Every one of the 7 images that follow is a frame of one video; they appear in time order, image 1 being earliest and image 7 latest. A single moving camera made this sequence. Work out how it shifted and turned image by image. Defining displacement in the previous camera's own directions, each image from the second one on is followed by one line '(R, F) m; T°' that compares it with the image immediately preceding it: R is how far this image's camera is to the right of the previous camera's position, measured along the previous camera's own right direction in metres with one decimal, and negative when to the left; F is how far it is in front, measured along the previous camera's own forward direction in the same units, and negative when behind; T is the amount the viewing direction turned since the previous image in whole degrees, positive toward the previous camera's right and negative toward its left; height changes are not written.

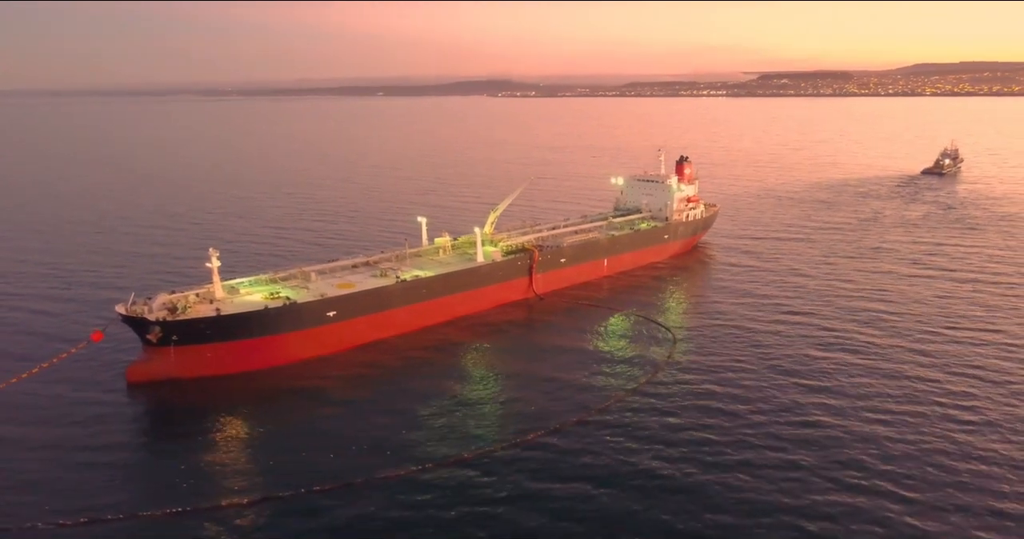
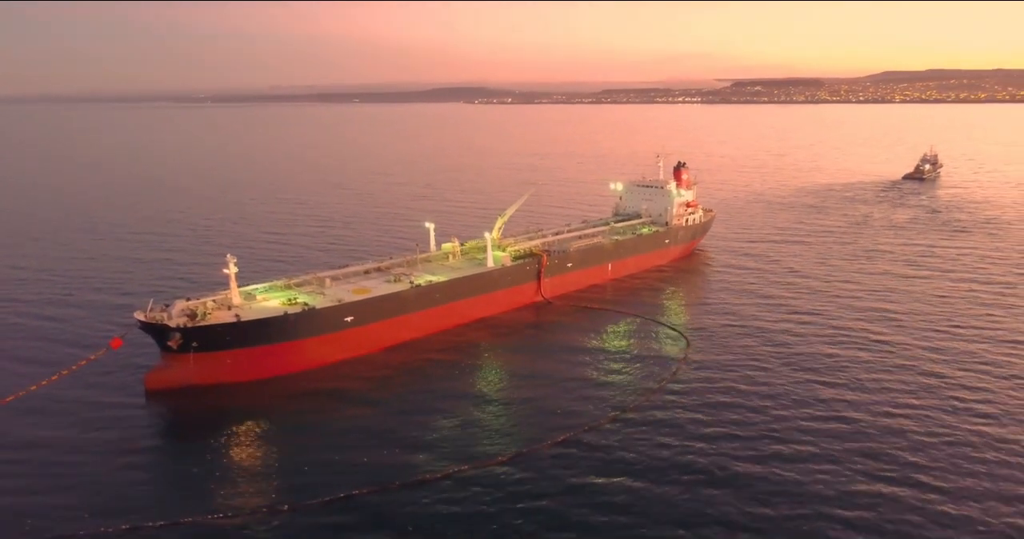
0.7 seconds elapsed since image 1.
(-1.4, -0.3) m; +2°
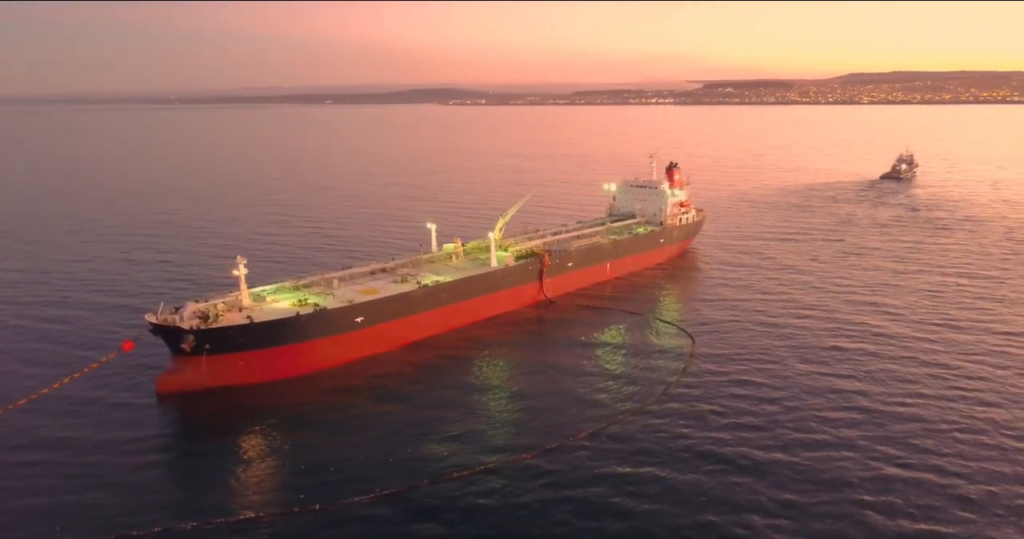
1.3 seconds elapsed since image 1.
(-1.2, -0.2) m; +2°
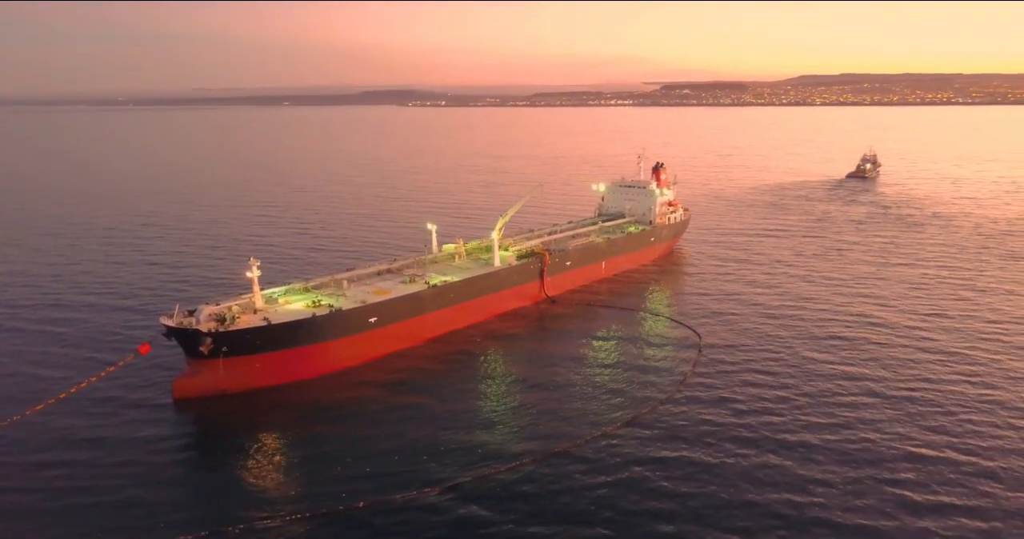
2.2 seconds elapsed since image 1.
(-1.8, -0.4) m; +3°
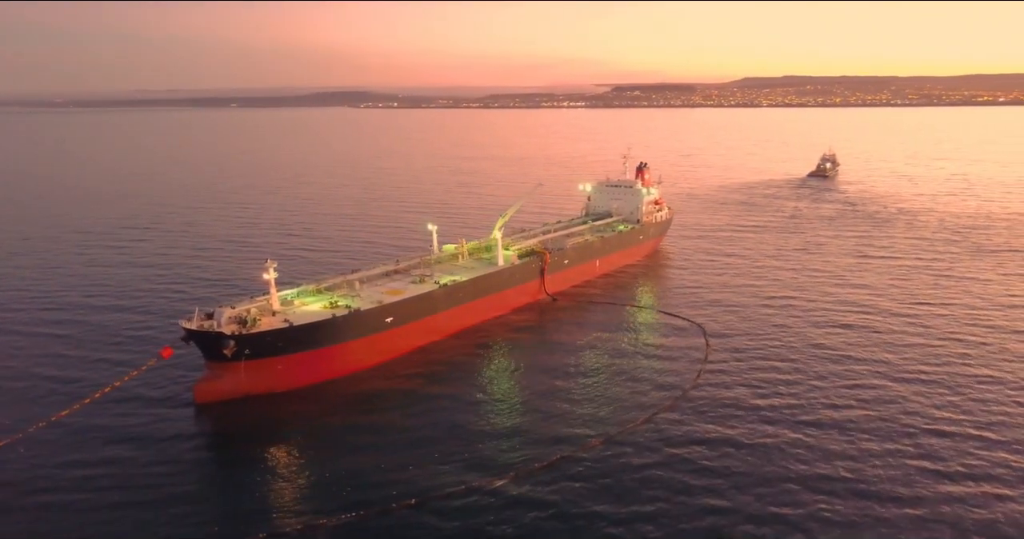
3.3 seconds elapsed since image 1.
(-2.2, -0.4) m; +3°
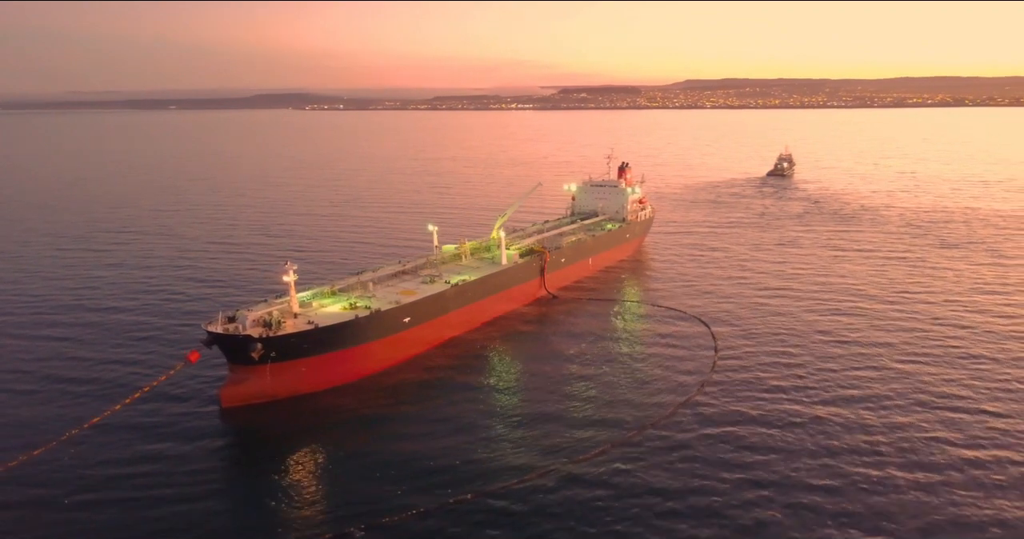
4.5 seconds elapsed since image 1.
(-2.5, -0.4) m; +4°
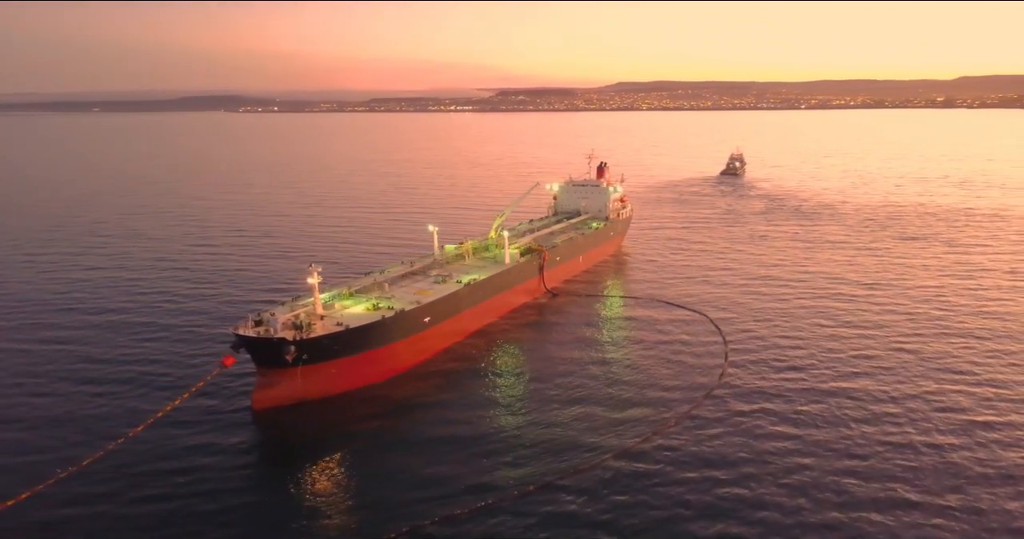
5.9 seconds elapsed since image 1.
(-3.0, -0.5) m; +5°
